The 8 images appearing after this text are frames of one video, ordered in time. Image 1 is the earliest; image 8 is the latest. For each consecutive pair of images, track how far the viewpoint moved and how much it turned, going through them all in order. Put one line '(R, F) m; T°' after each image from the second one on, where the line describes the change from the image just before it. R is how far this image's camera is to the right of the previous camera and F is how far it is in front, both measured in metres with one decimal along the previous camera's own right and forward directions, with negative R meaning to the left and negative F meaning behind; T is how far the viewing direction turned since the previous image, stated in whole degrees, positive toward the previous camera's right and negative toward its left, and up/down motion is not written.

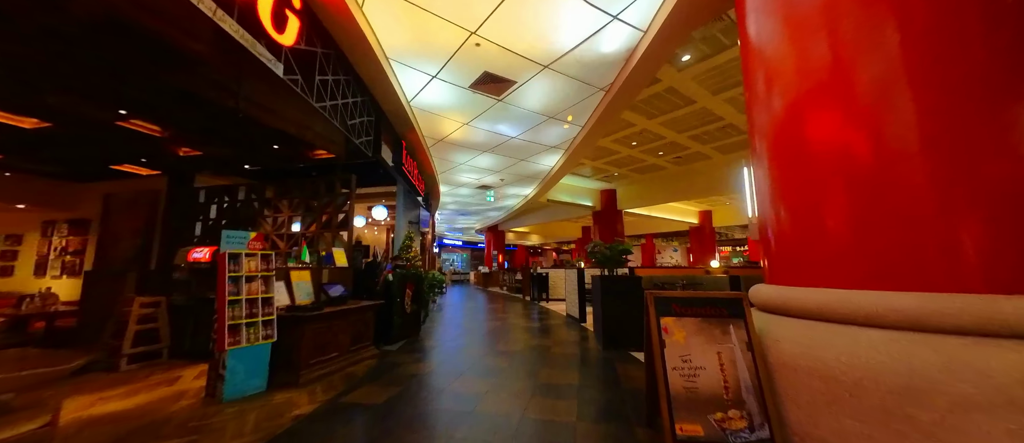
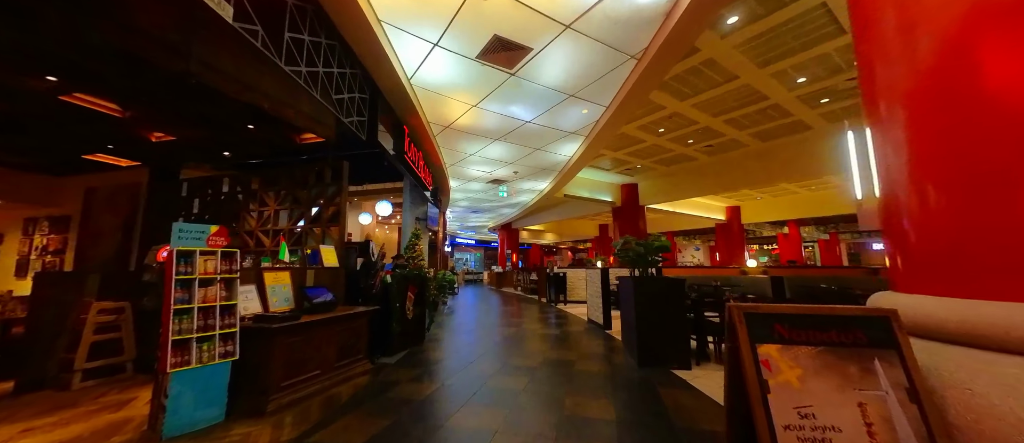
(0.0, +0.6) m; -2°
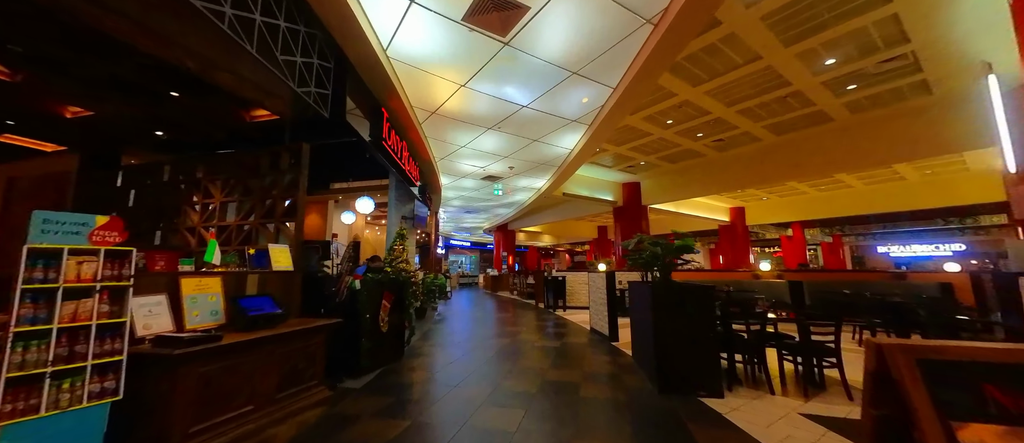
(0.0, +0.6) m; 0°
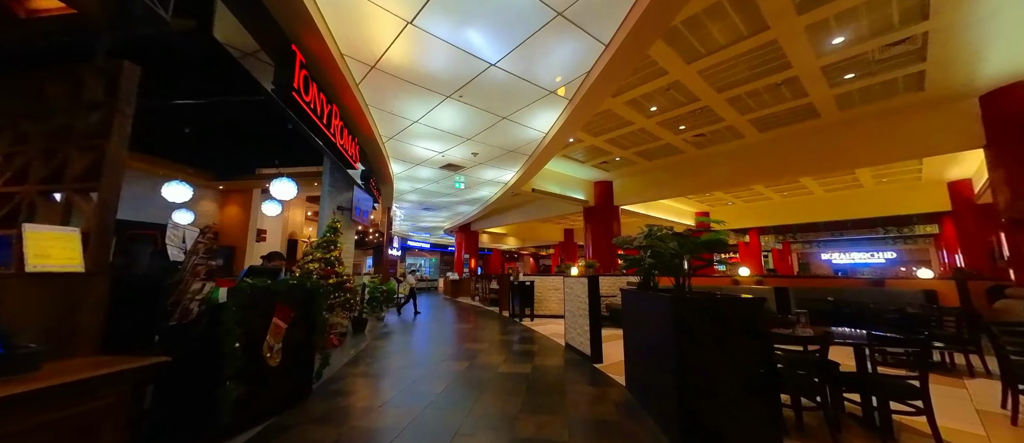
(0.0, +1.1) m; +6°
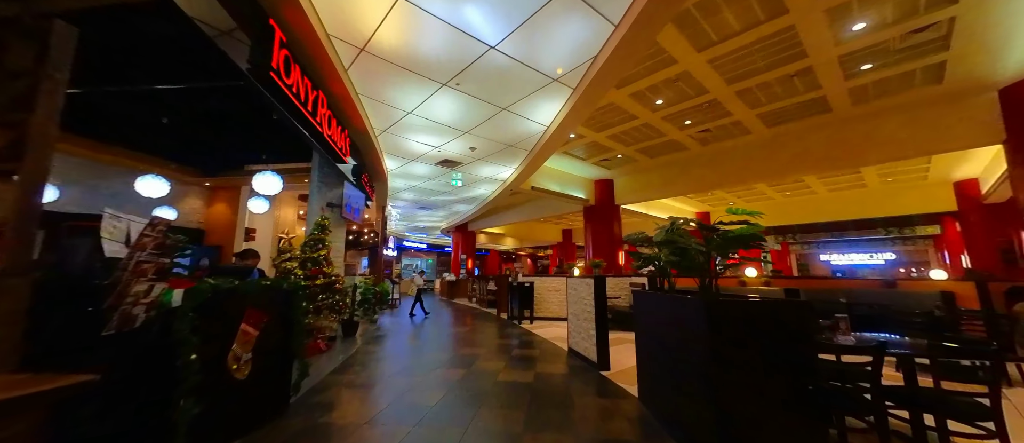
(0.0, +0.3) m; 0°
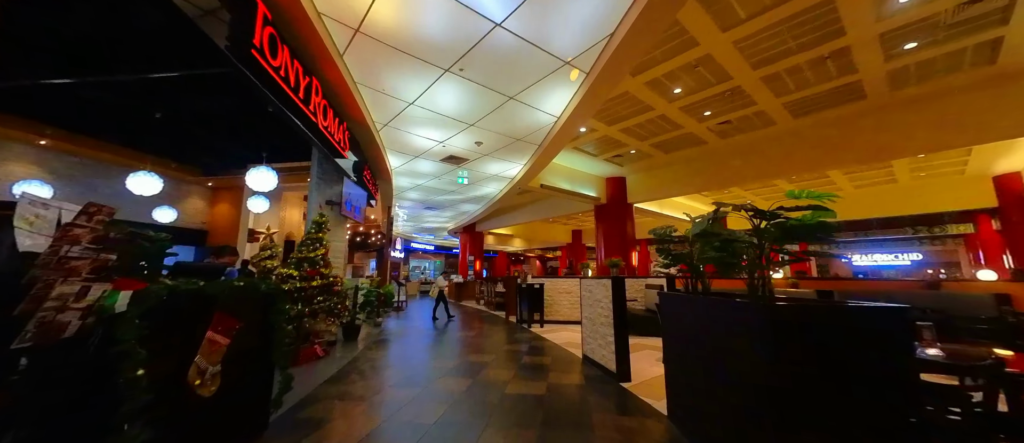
(0.0, +0.3) m; -1°
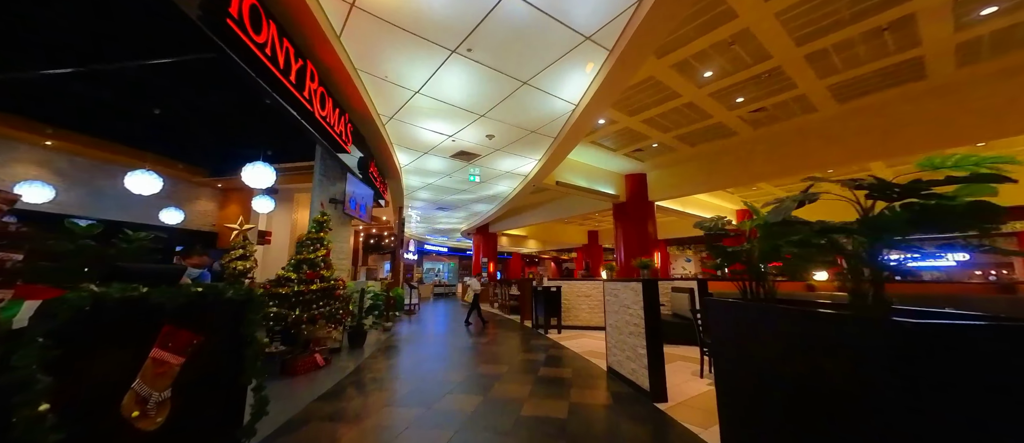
(0.0, +0.4) m; -2°
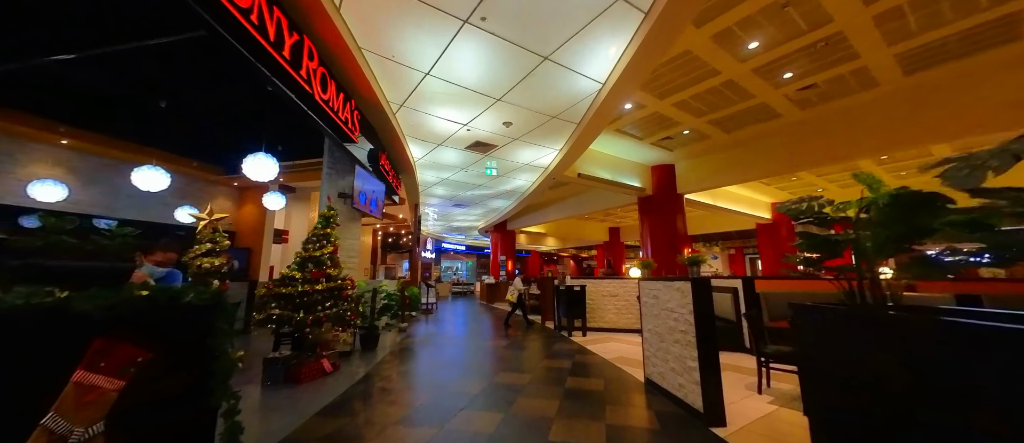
(0.0, +0.4) m; -3°
